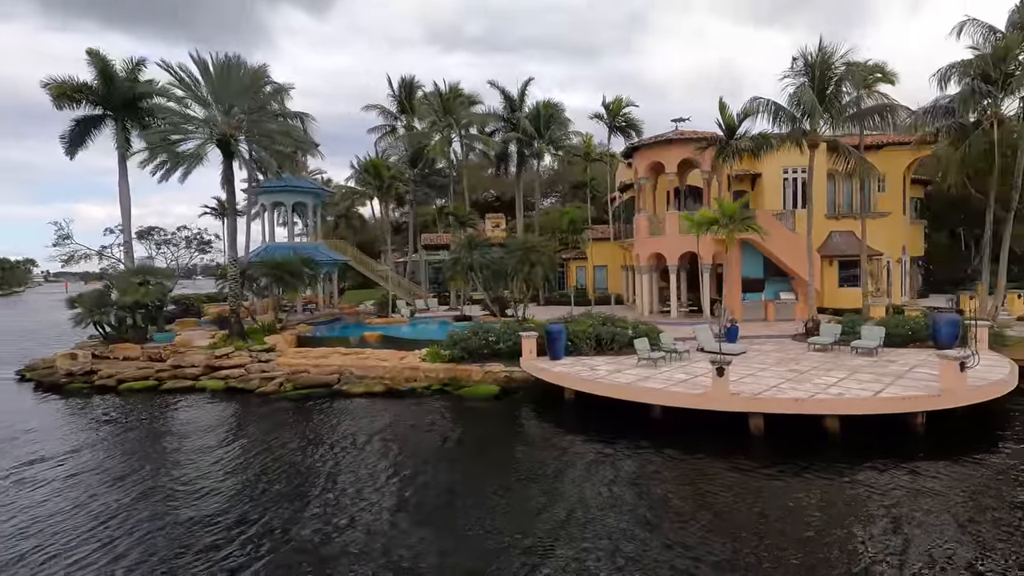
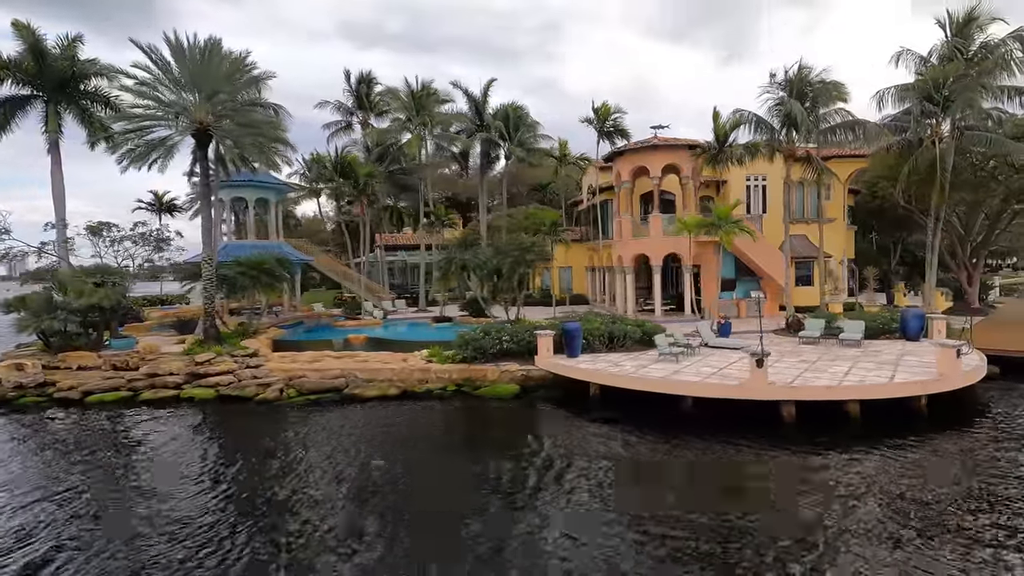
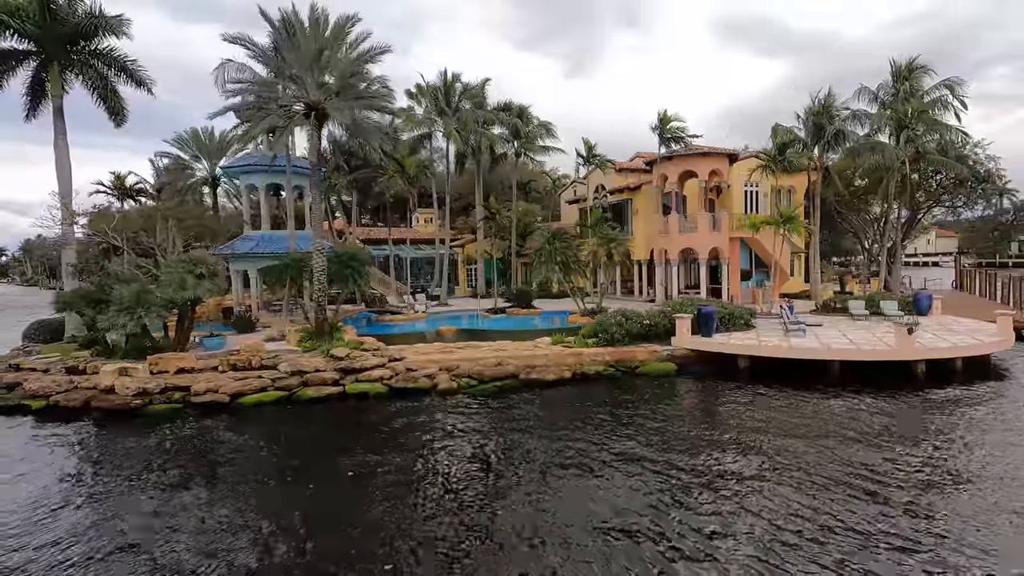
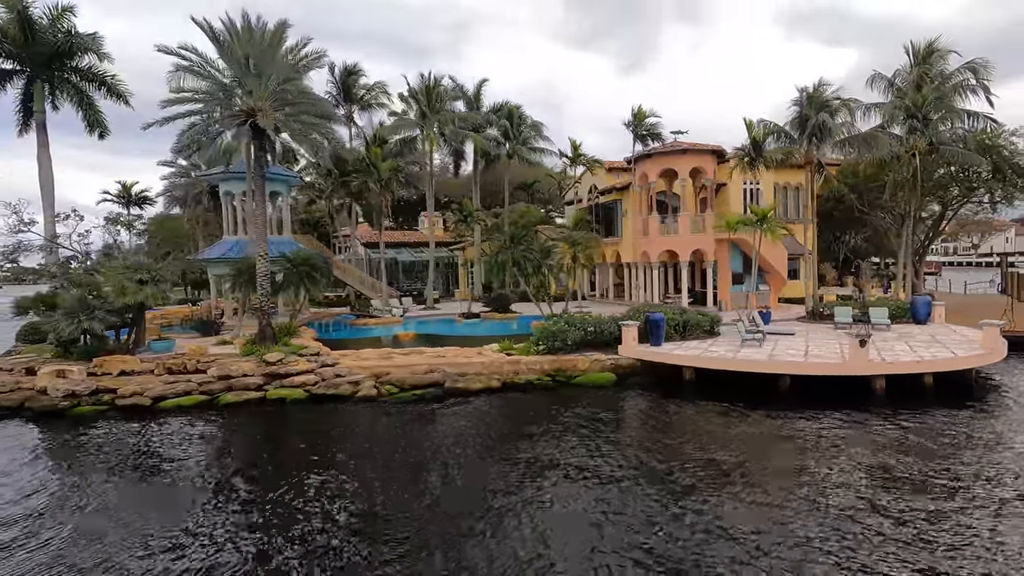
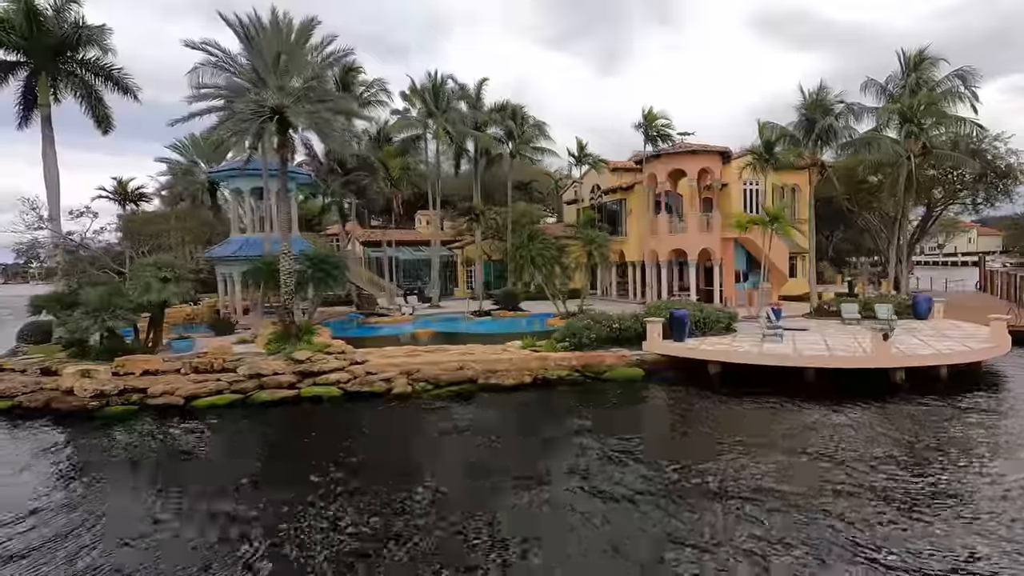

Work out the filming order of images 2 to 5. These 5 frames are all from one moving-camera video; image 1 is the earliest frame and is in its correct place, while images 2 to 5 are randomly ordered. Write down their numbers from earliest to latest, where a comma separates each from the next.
2, 4, 5, 3
